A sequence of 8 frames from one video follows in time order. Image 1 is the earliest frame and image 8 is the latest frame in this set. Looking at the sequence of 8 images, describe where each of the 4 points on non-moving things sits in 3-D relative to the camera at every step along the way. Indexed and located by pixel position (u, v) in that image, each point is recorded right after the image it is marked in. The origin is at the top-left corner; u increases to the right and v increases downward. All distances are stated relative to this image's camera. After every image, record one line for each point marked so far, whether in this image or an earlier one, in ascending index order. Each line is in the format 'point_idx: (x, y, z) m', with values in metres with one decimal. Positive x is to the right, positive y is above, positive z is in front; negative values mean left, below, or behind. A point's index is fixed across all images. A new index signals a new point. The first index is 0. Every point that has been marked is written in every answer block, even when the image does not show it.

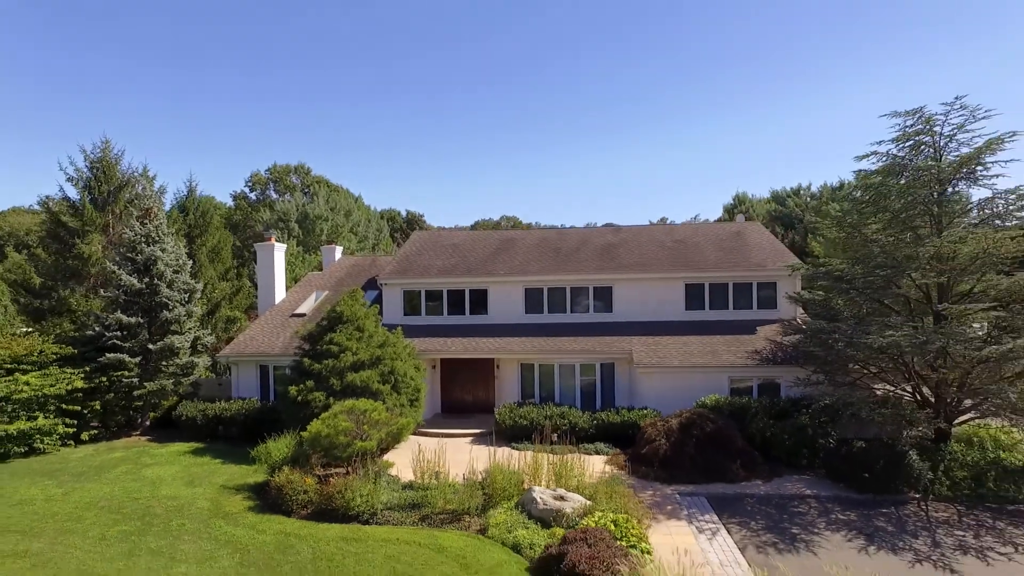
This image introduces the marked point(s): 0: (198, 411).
0: (-8.6, -3.4, +16.8) m
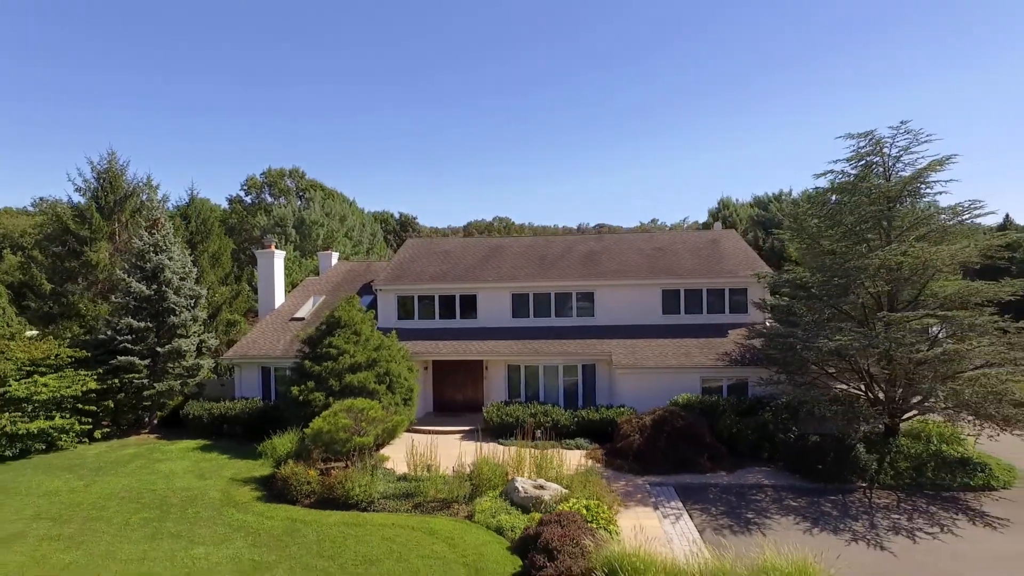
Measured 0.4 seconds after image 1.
0: (-8.9, -3.5, +17.9) m
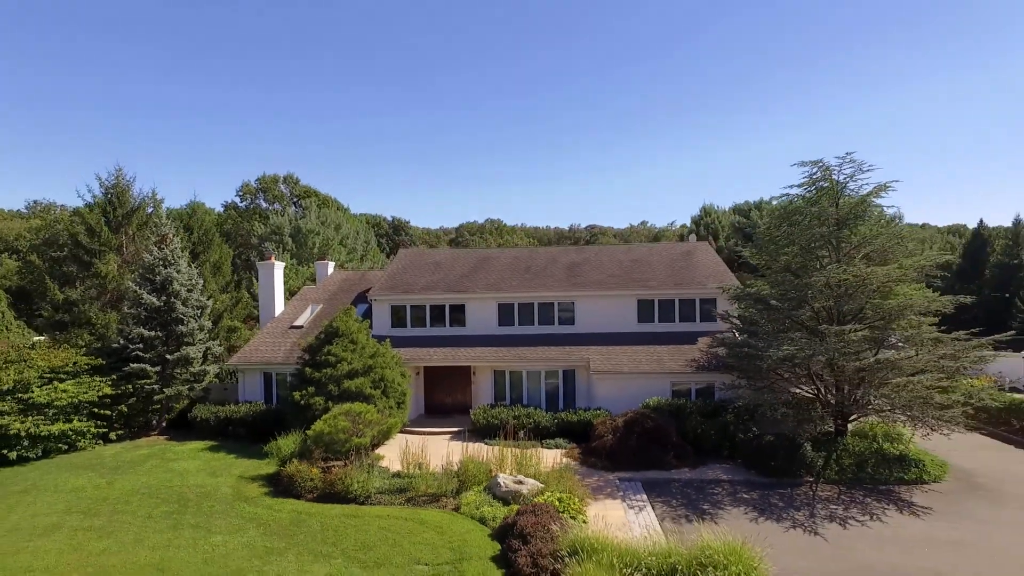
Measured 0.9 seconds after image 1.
0: (-9.4, -3.9, +19.2) m
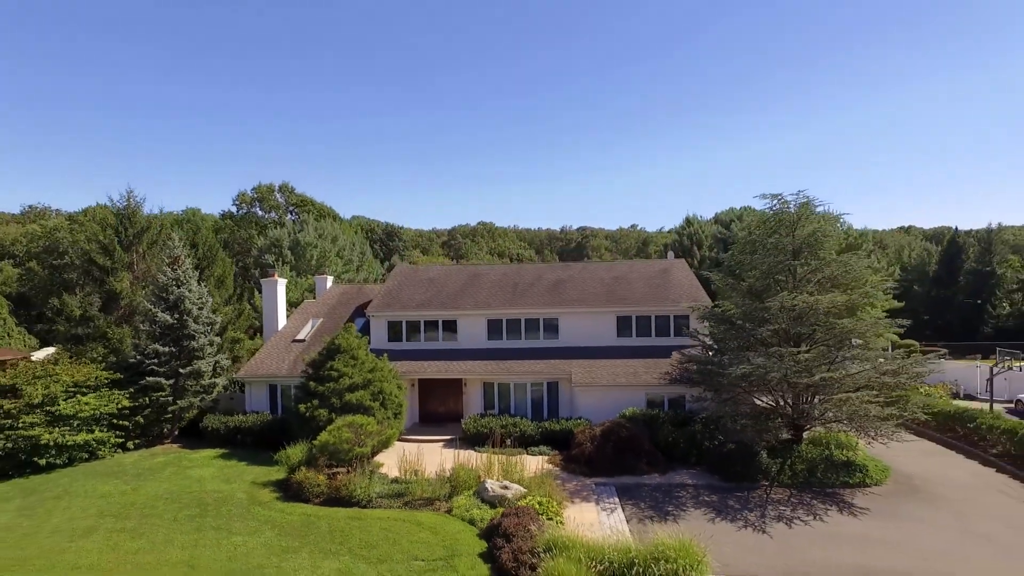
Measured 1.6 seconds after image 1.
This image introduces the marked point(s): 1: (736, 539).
0: (-9.8, -4.5, +20.7) m
1: (+4.7, -5.3, +12.9) m
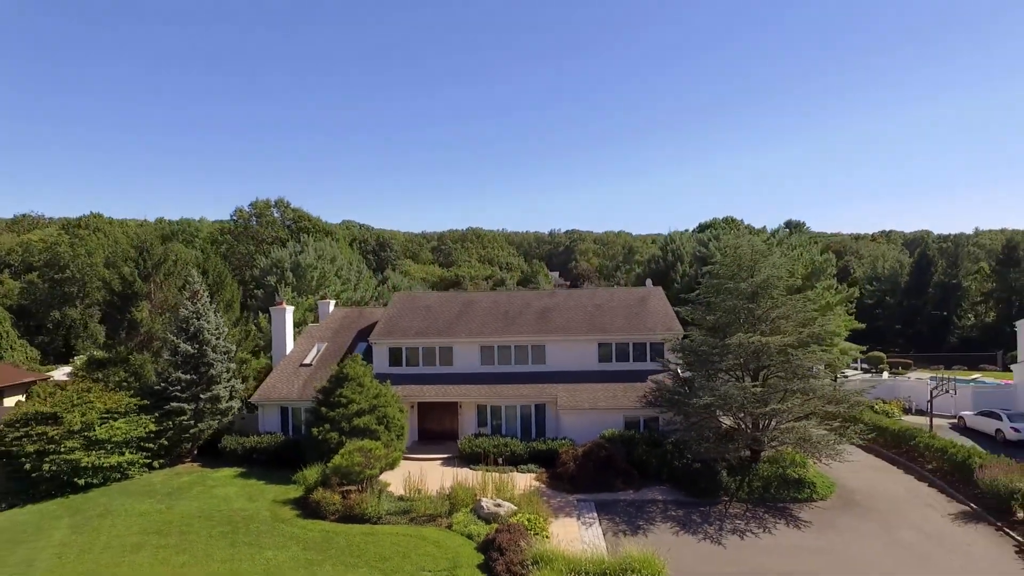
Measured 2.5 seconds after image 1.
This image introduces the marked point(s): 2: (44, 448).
0: (-10.1, -5.7, +22.7) m
1: (+4.5, -6.5, +15.2) m
2: (-14.5, -4.9, +19.1) m
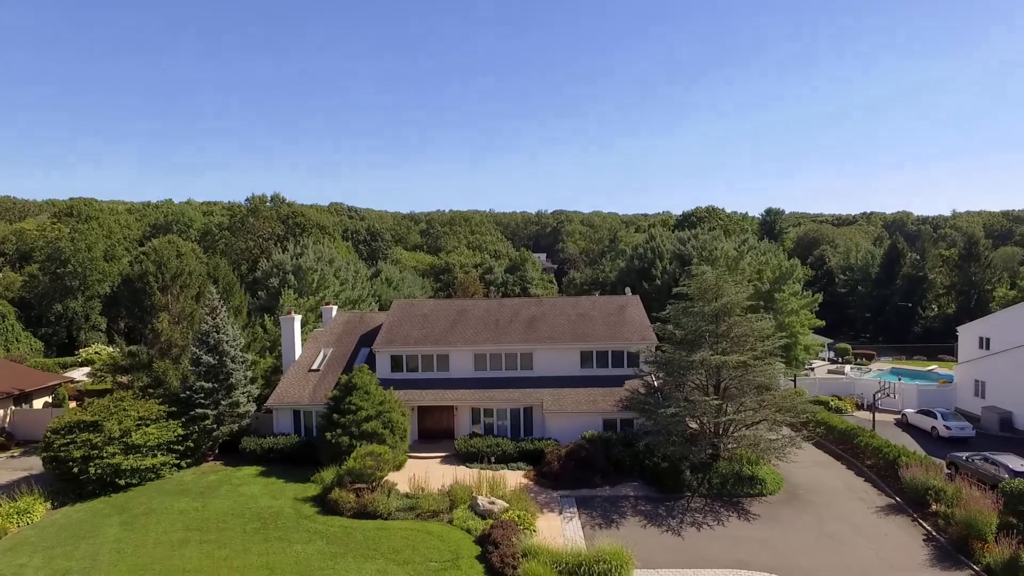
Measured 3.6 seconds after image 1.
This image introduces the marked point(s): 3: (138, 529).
0: (-10.5, -6.4, +25.2) m
1: (+4.3, -7.4, +18.1) m
2: (-14.8, -5.7, +21.5) m
3: (-11.5, -7.5, +19.1) m
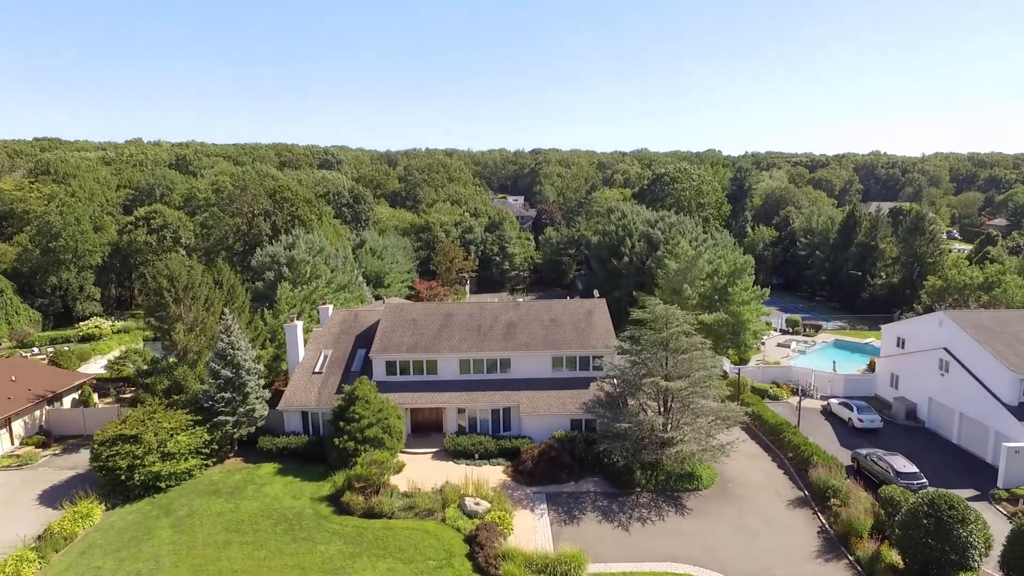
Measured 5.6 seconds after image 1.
0: (-11.4, -7.4, +29.2) m
1: (+3.6, -9.2, +22.7) m
2: (-15.5, -7.1, +25.3) m
3: (-12.2, -9.1, +23.1) m
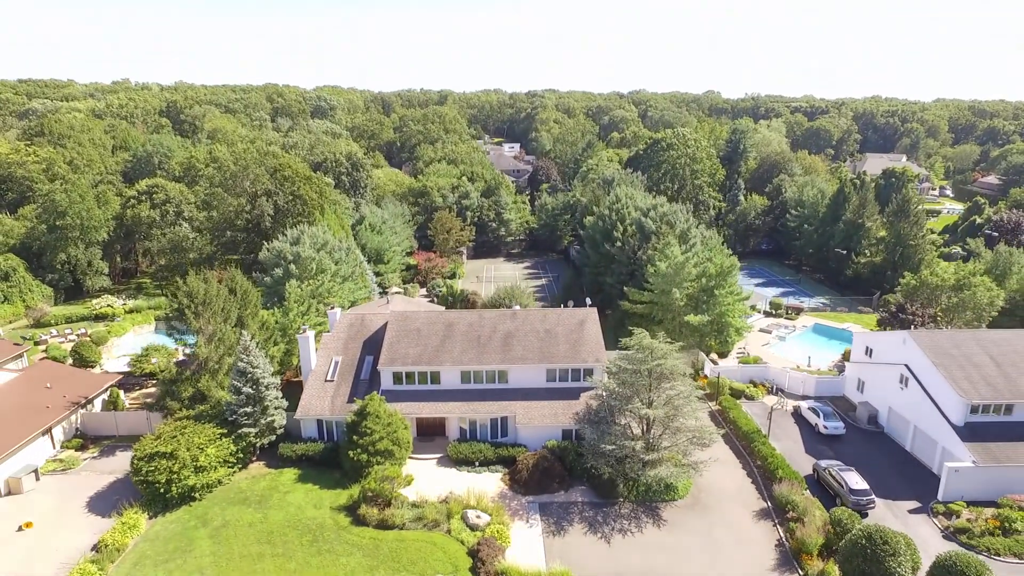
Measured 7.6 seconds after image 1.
0: (-11.6, -8.5, +32.2) m
1: (+3.5, -11.1, +26.1) m
2: (-15.7, -8.6, +28.2) m
3: (-12.4, -10.8, +26.4) m
